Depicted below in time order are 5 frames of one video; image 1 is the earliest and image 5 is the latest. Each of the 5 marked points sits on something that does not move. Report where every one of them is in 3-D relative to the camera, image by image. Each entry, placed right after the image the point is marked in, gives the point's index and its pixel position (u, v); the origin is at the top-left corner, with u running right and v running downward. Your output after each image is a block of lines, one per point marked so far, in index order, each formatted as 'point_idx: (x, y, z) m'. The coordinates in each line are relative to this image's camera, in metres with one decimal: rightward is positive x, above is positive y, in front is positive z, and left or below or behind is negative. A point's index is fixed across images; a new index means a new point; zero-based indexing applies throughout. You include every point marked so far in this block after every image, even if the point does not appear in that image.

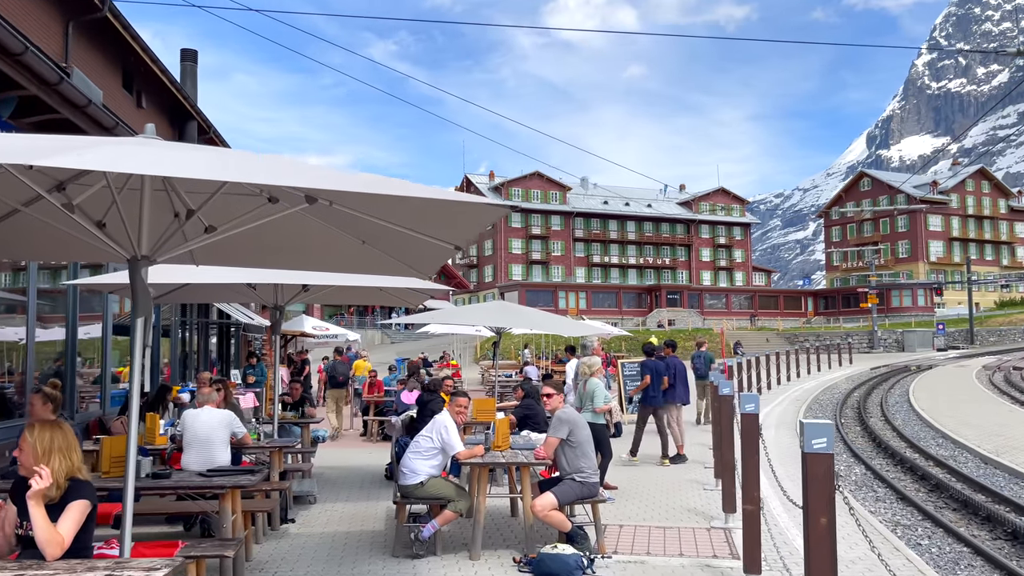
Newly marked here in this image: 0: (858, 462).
0: (+6.0, -3.0, +13.9) m
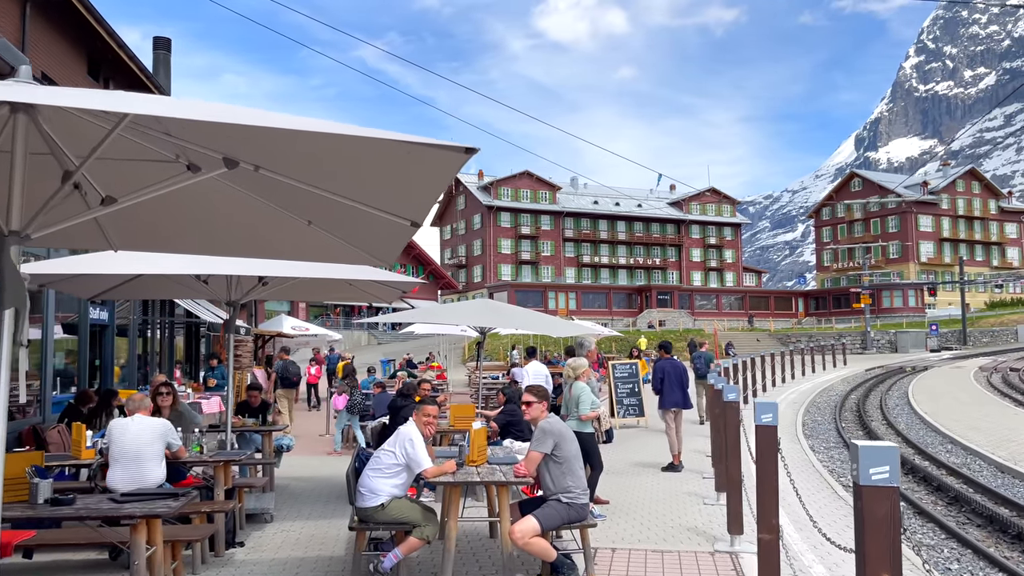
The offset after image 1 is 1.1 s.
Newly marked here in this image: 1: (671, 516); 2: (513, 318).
0: (+5.7, -3.0, +13.0) m
1: (+1.8, -2.5, +9.0) m
2: (-0.1, -0.6, +17.1) m
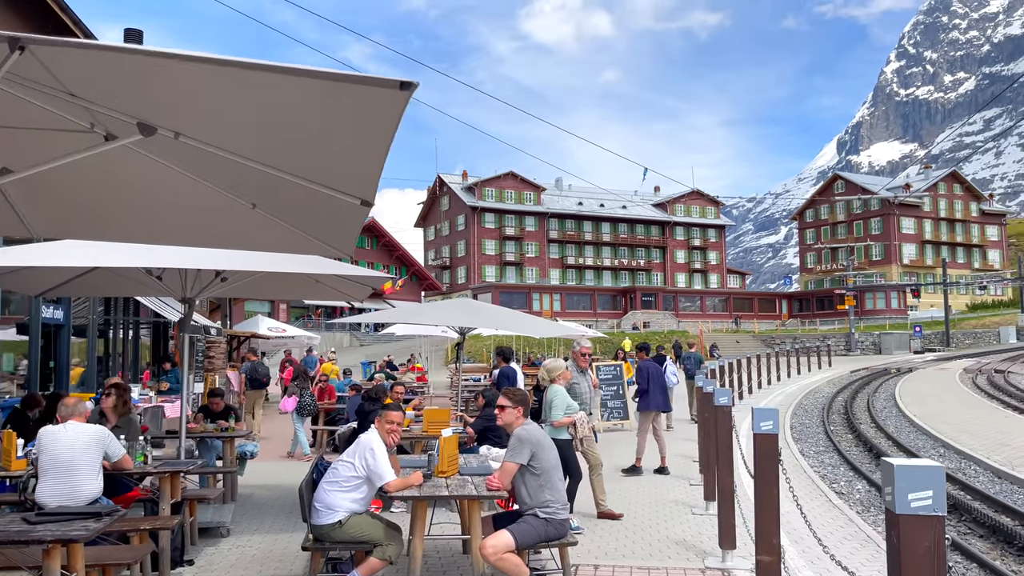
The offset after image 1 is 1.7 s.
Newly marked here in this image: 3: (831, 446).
0: (+5.4, -2.9, +12.5) m
1: (+1.5, -2.5, +8.5) m
2: (-0.5, -0.6, +16.5) m
3: (+6.2, -3.1, +15.7) m
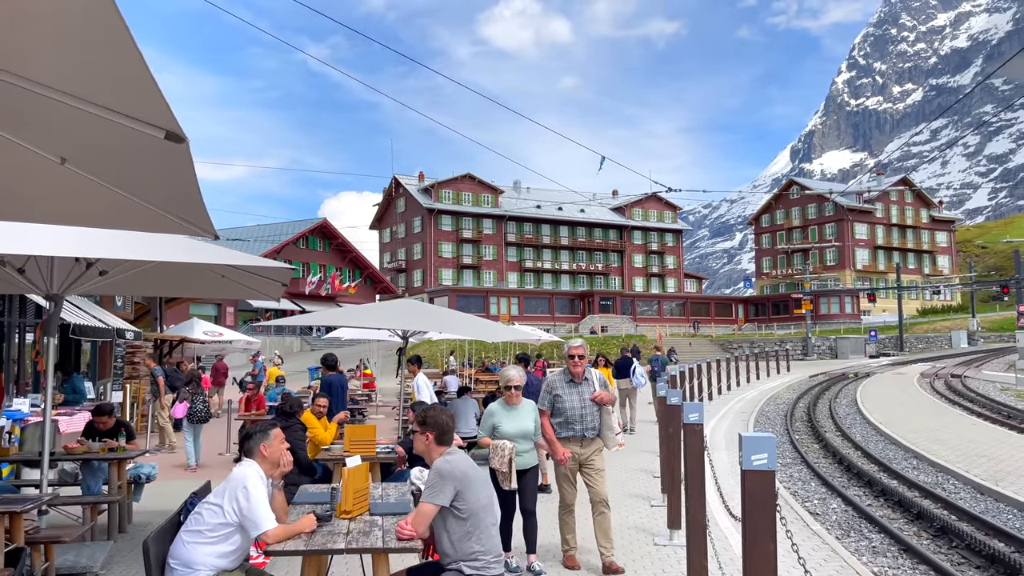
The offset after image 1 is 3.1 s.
0: (+4.6, -2.9, +11.5) m
1: (+0.9, -2.5, +7.3) m
2: (-1.5, -0.6, +15.2) m
3: (+5.3, -3.1, +14.8) m
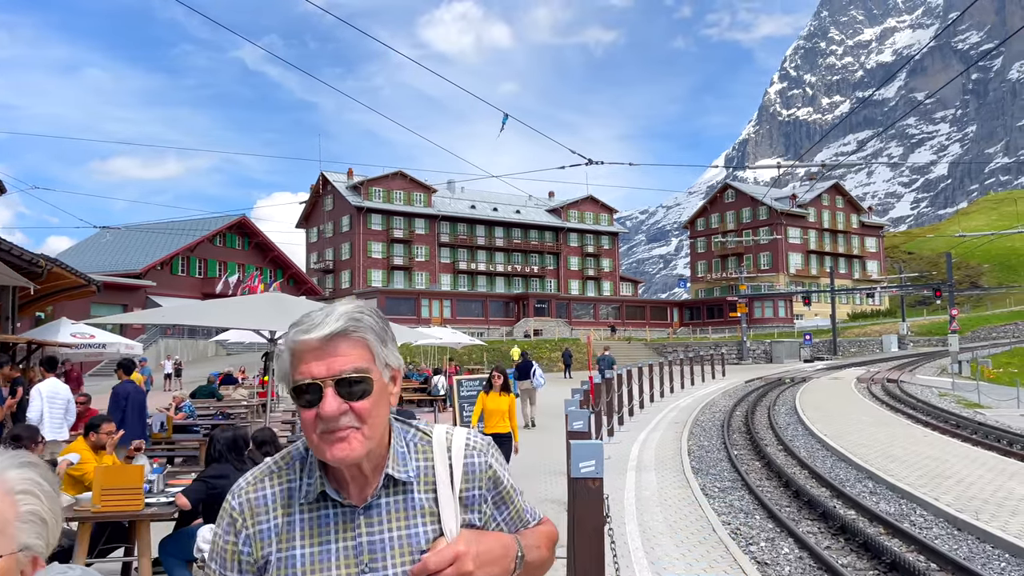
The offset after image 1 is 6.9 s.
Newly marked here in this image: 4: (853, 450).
0: (+3.1, -2.8, +9.3) m
1: (-0.2, -2.3, +4.8) m
2: (-3.2, -0.5, +12.6) m
3: (+3.6, -3.0, +12.6) m
4: (+6.4, -3.1, +15.2) m
